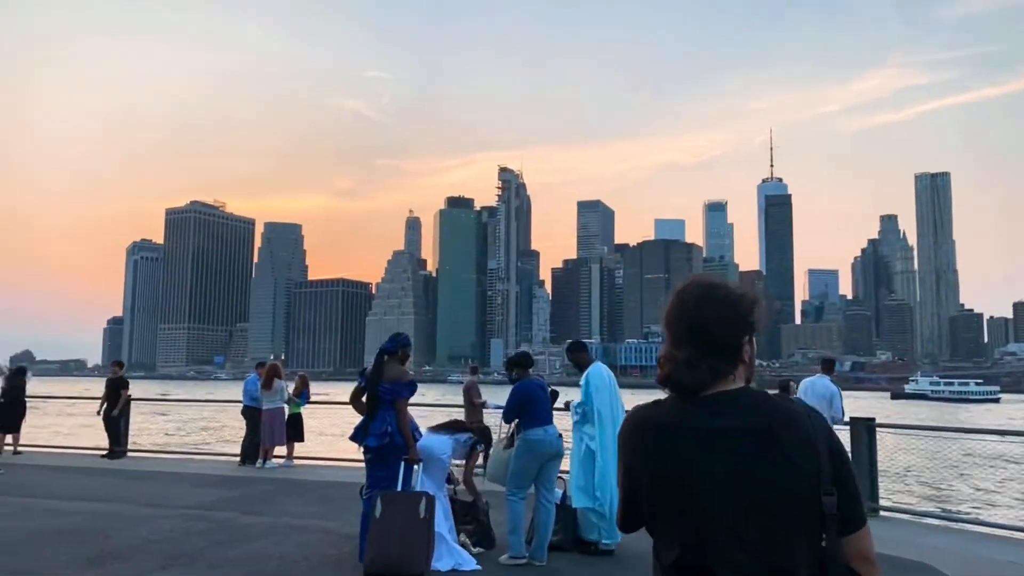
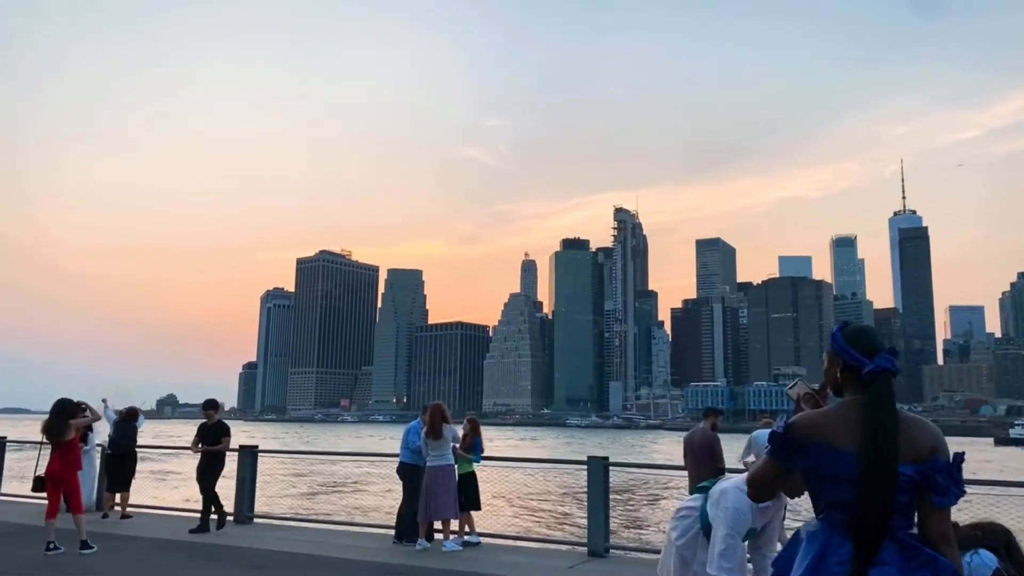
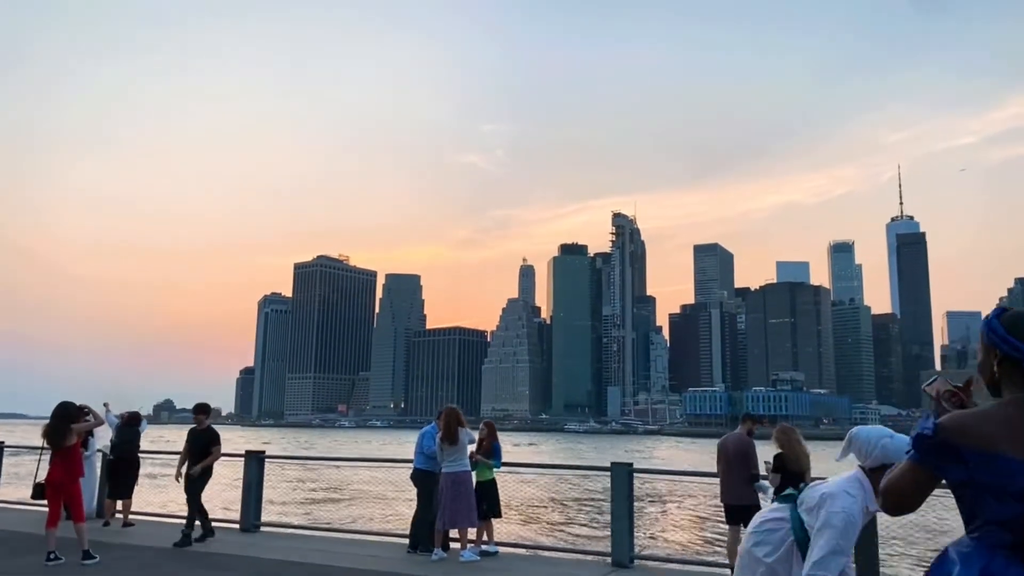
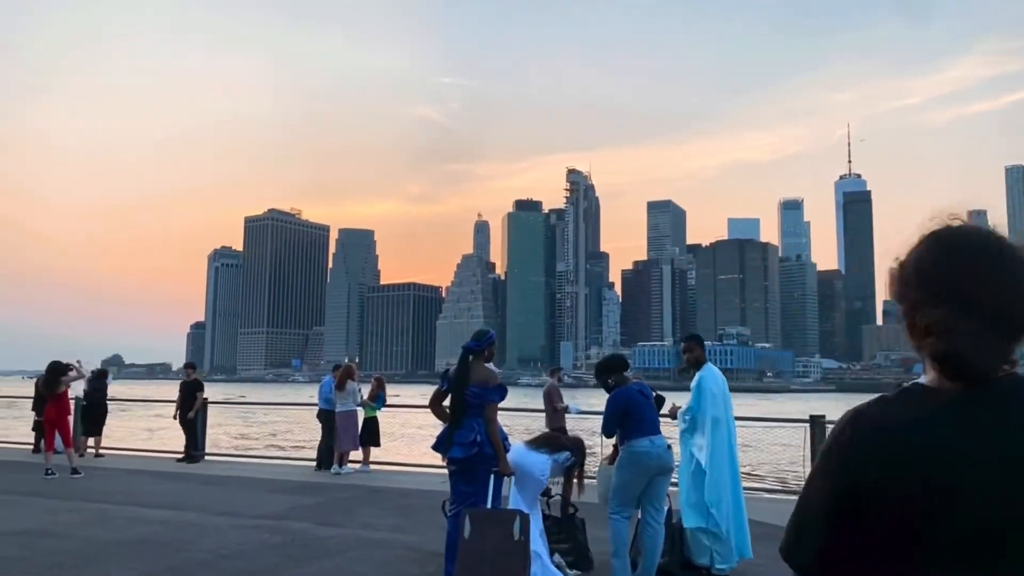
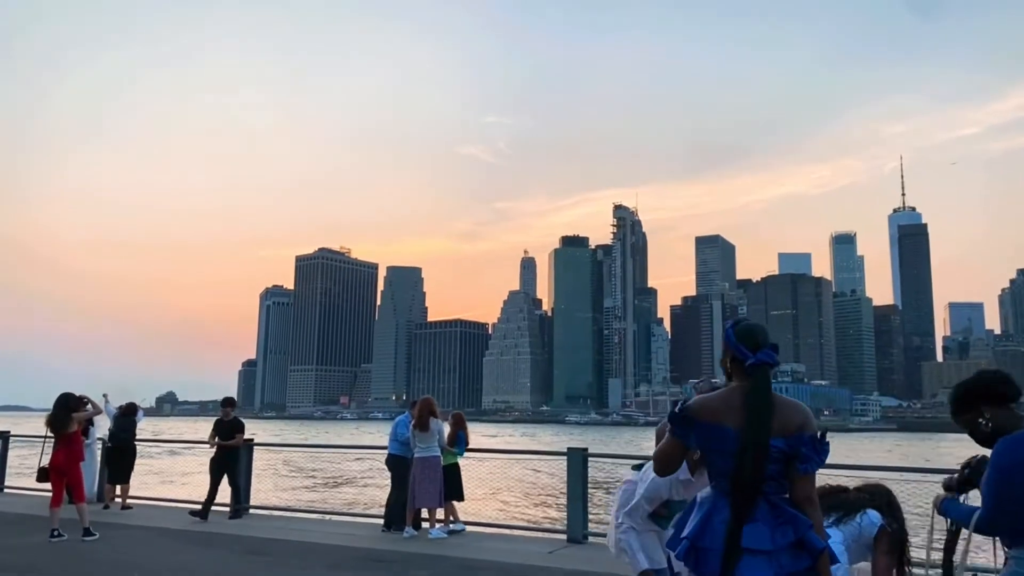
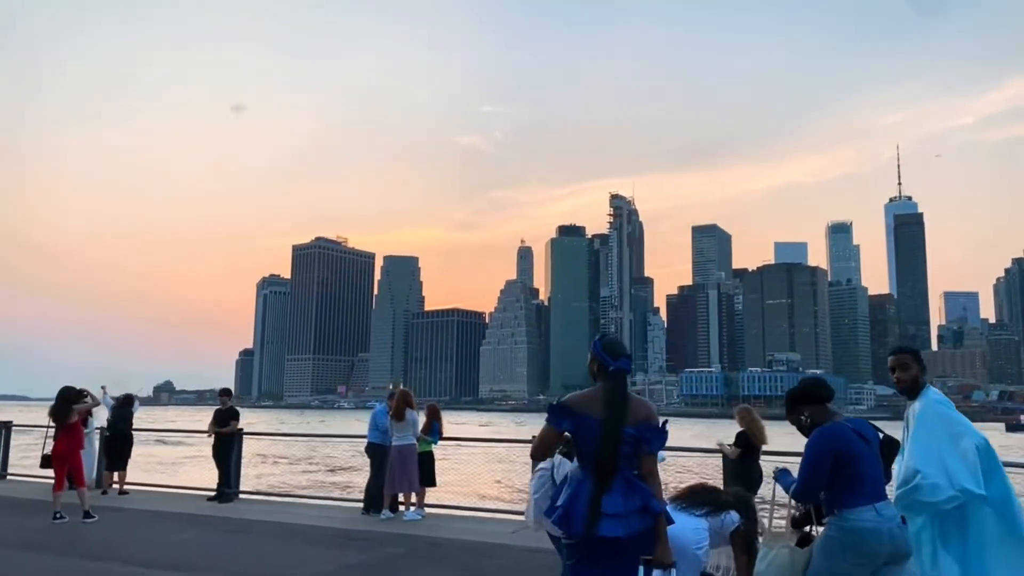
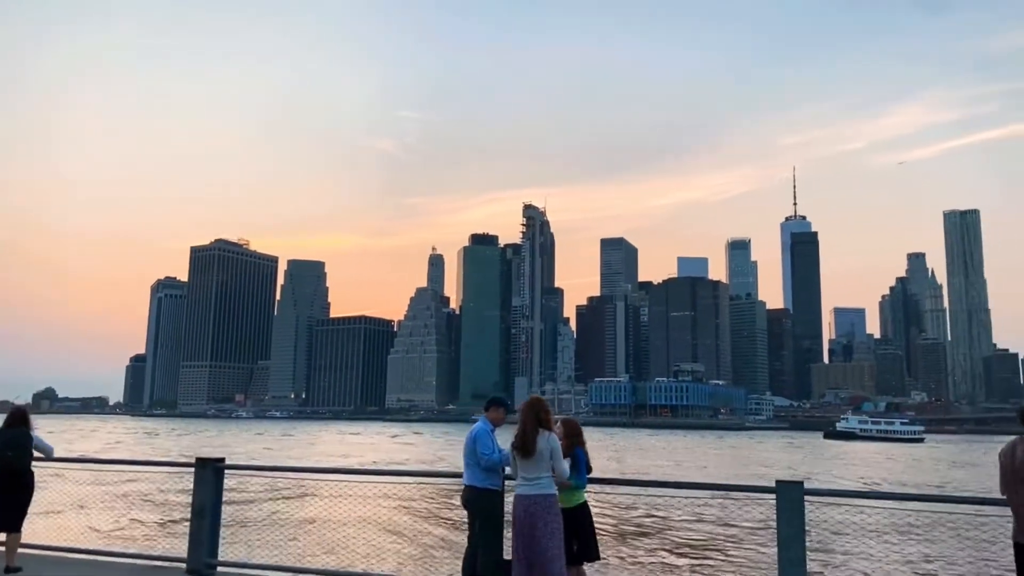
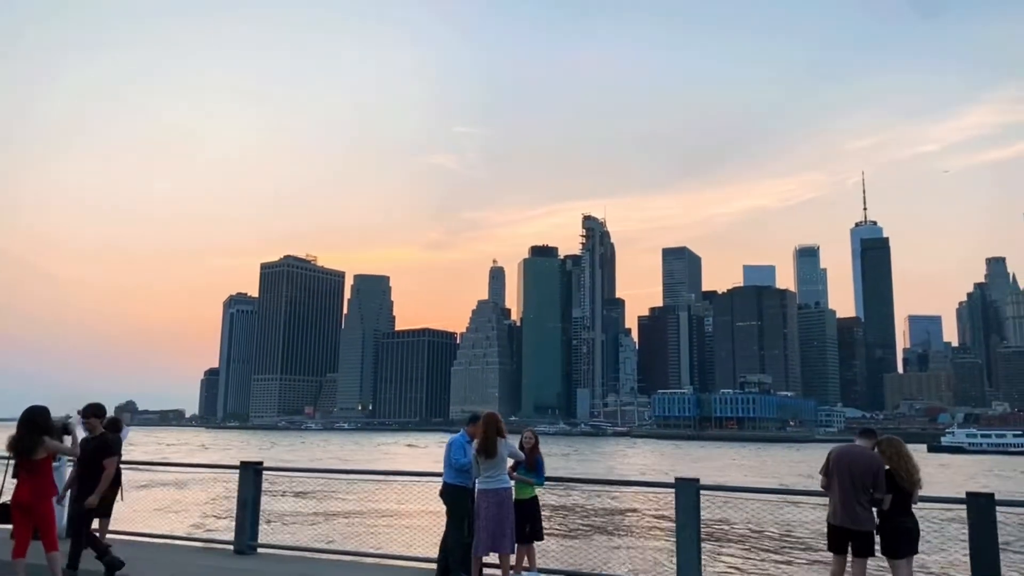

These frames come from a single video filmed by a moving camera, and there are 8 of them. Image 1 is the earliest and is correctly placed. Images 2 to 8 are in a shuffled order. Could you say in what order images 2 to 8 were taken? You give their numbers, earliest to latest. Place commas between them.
4, 6, 5, 2, 3, 8, 7
